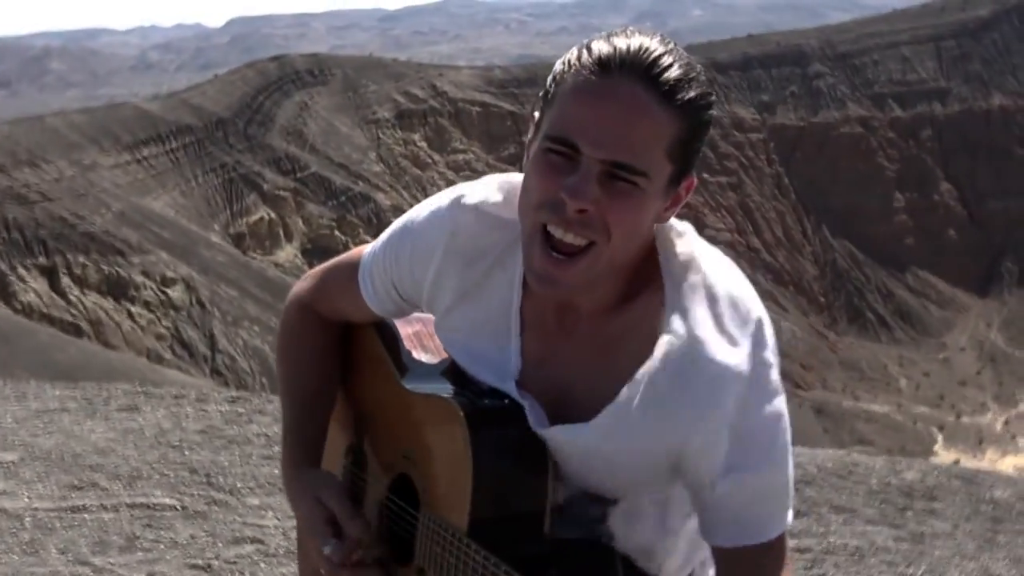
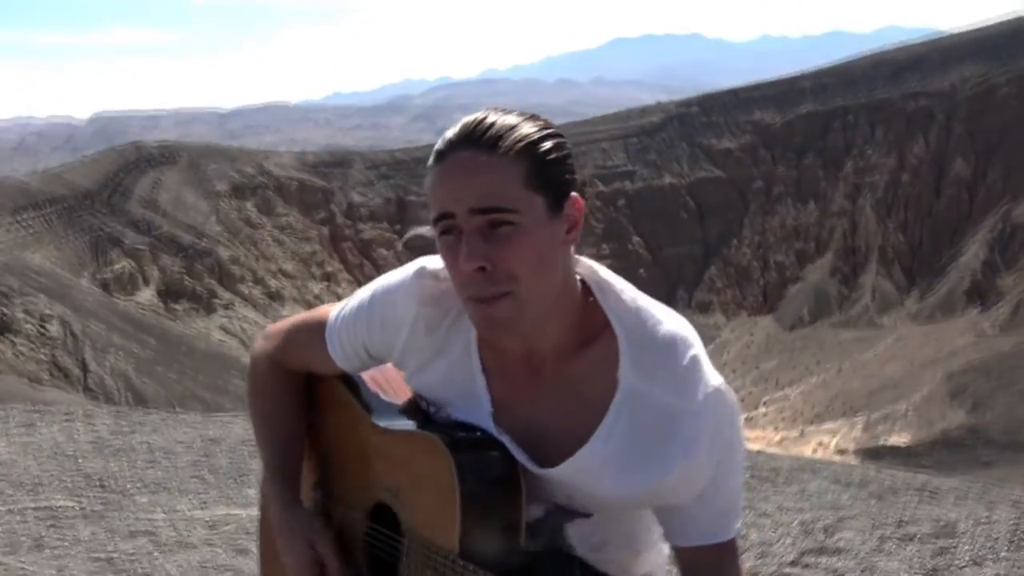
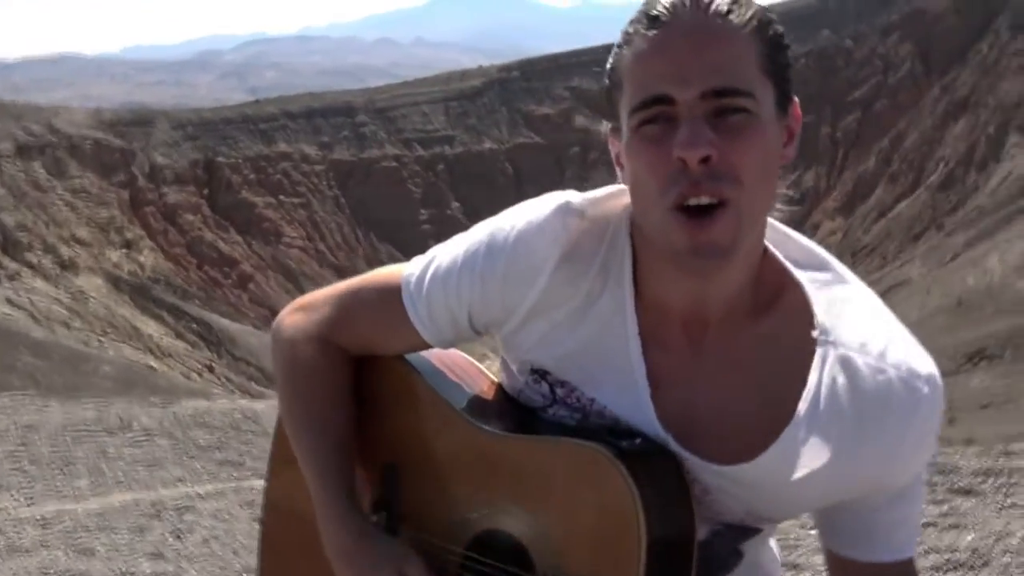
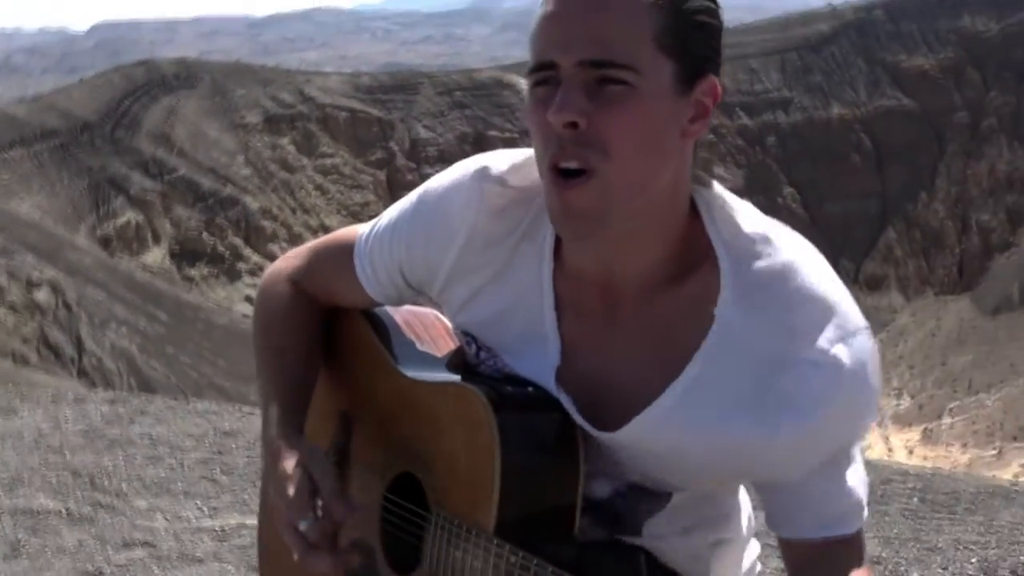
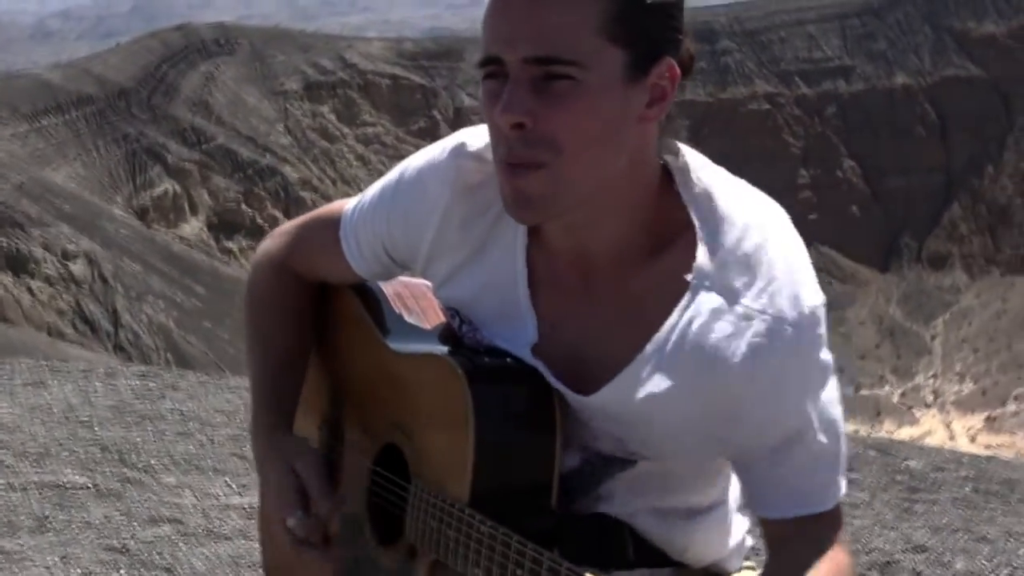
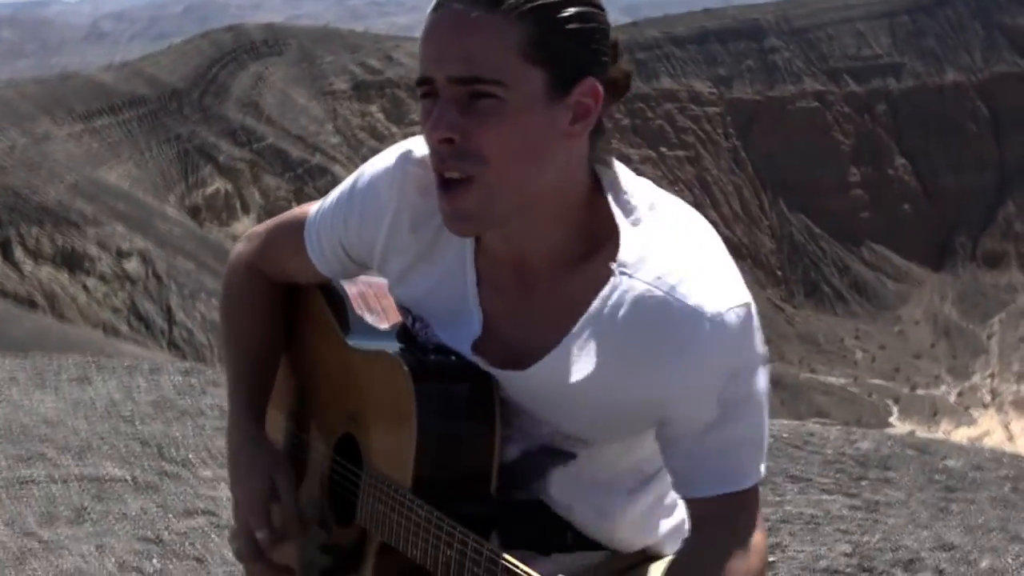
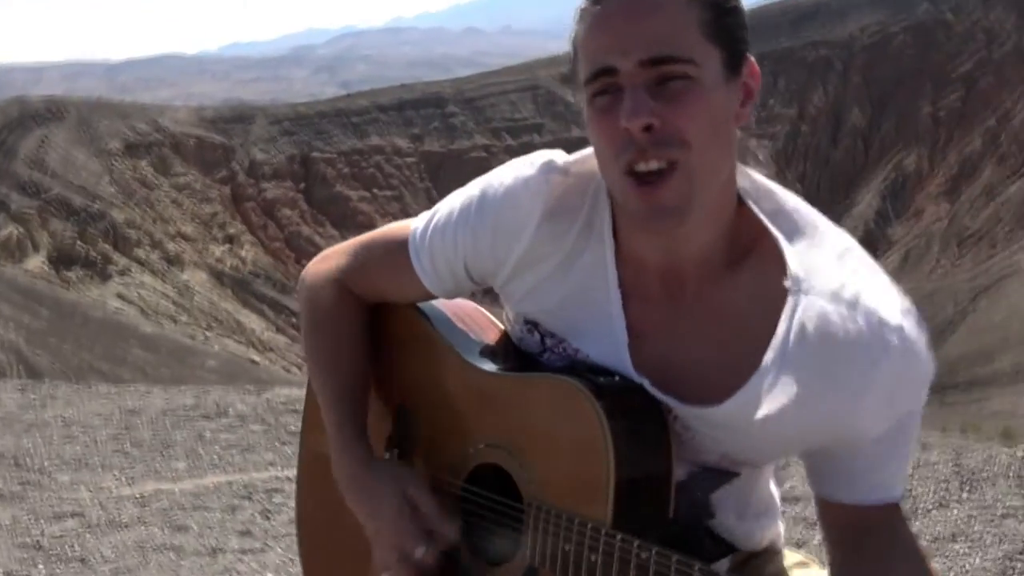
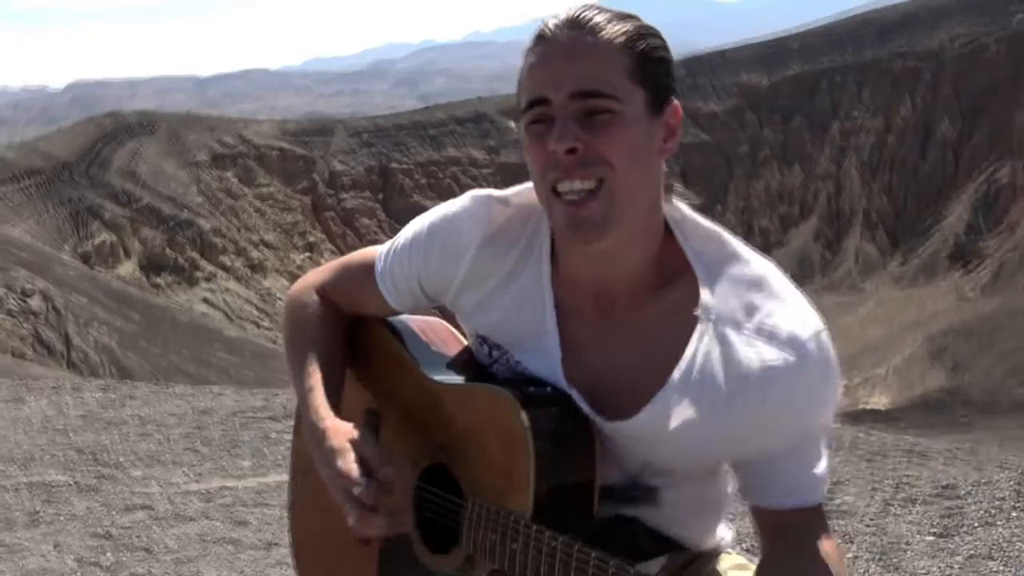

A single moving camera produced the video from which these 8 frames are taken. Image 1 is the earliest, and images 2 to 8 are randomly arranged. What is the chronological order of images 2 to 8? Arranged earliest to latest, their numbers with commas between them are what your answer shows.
6, 5, 4, 2, 8, 7, 3
